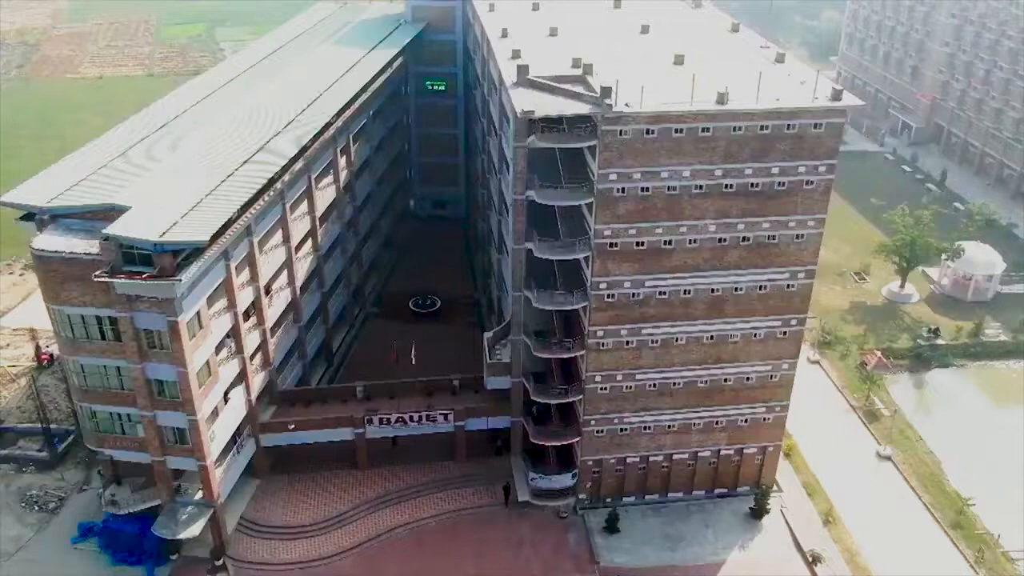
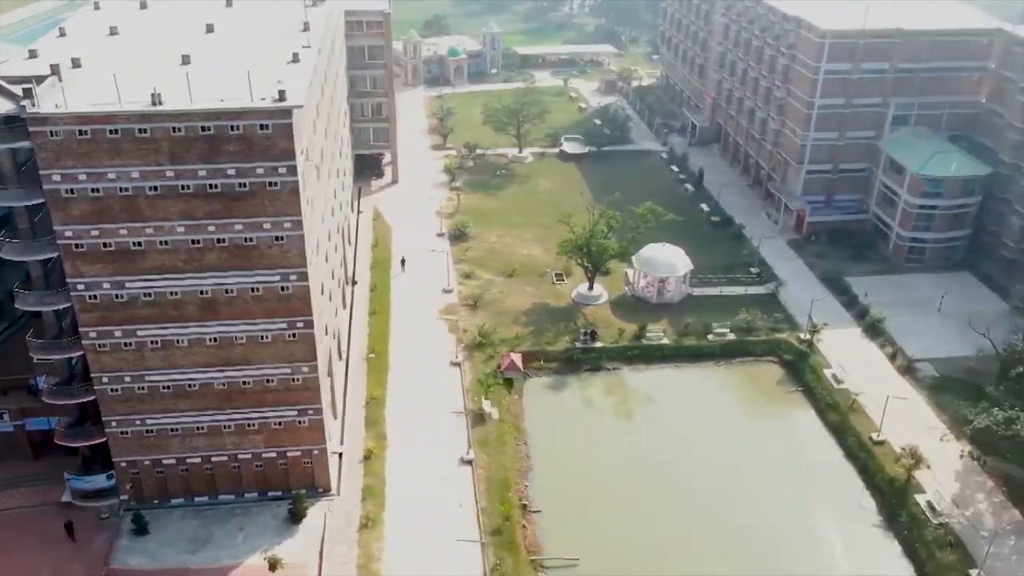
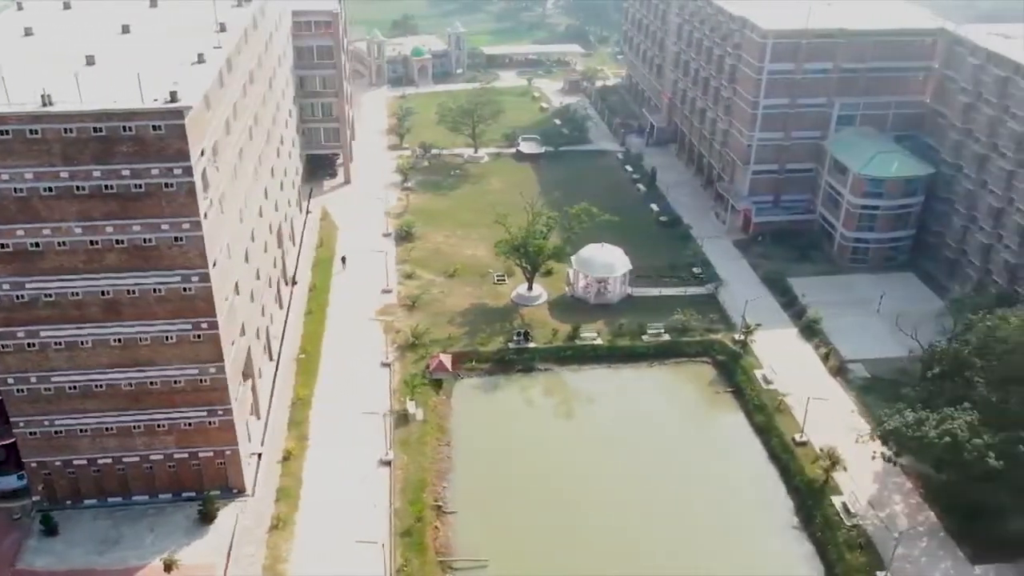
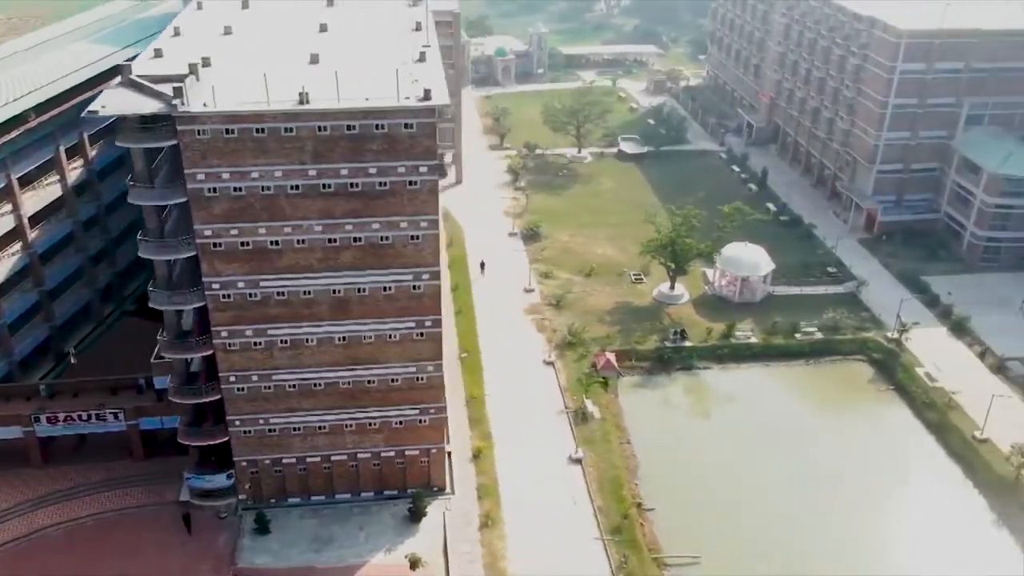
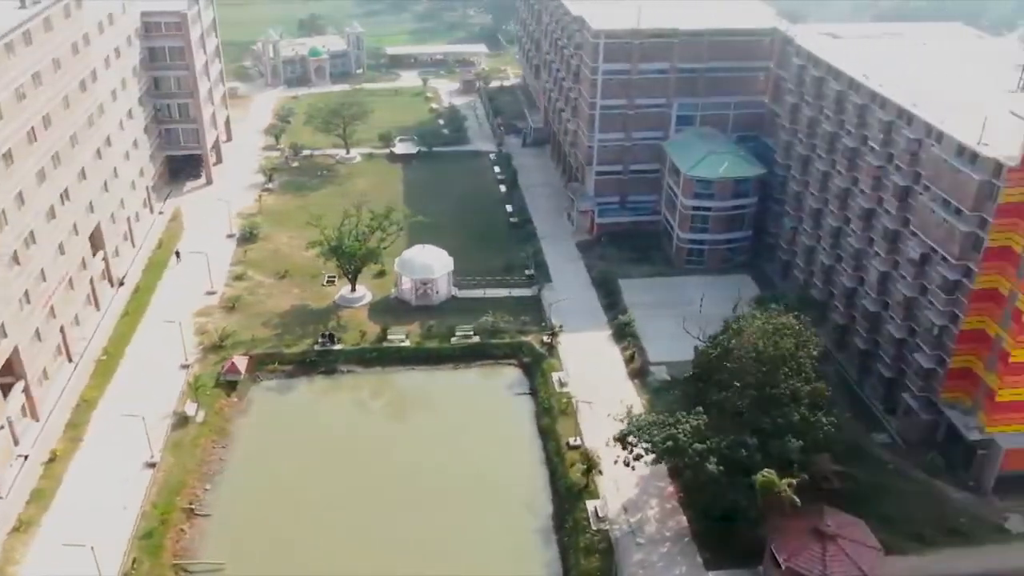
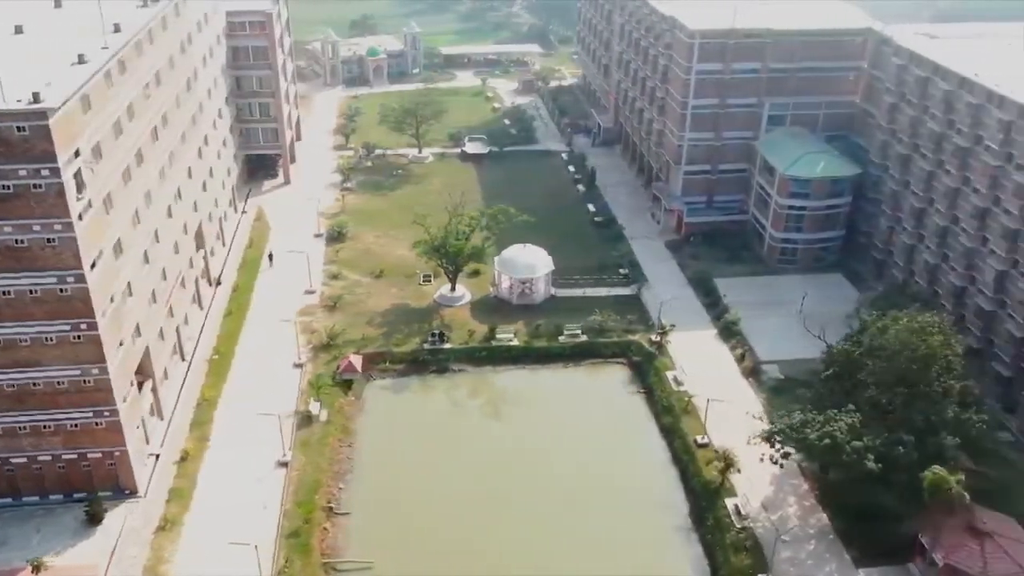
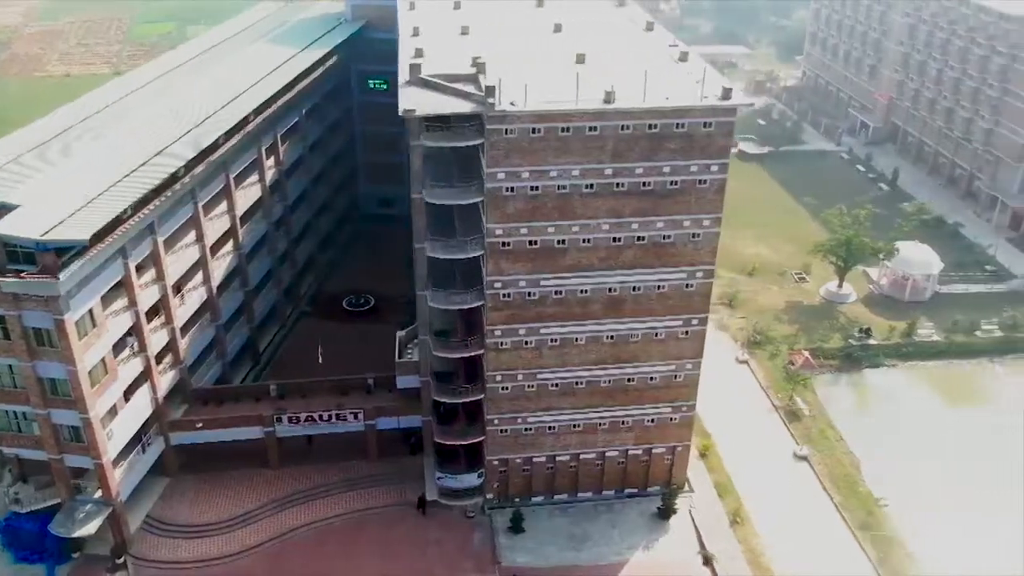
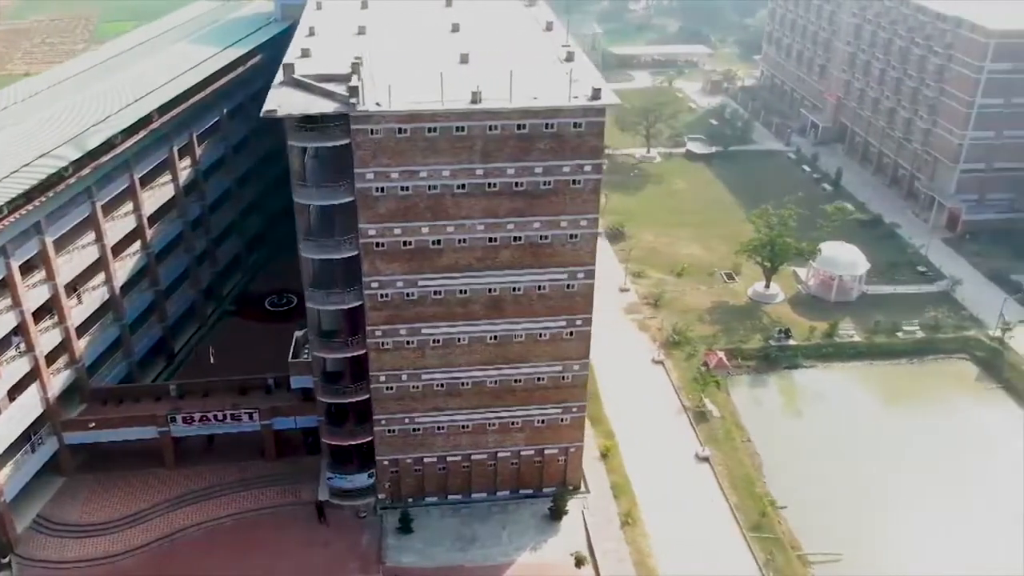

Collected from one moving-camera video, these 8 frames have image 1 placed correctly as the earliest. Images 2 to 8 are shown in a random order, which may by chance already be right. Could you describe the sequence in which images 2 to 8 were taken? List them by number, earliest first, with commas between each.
7, 8, 4, 2, 3, 6, 5
